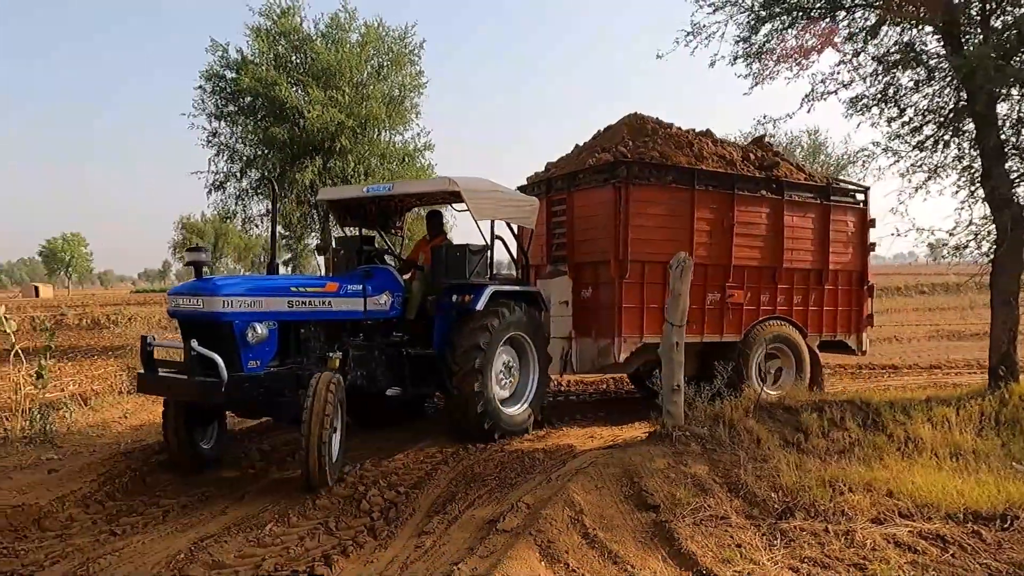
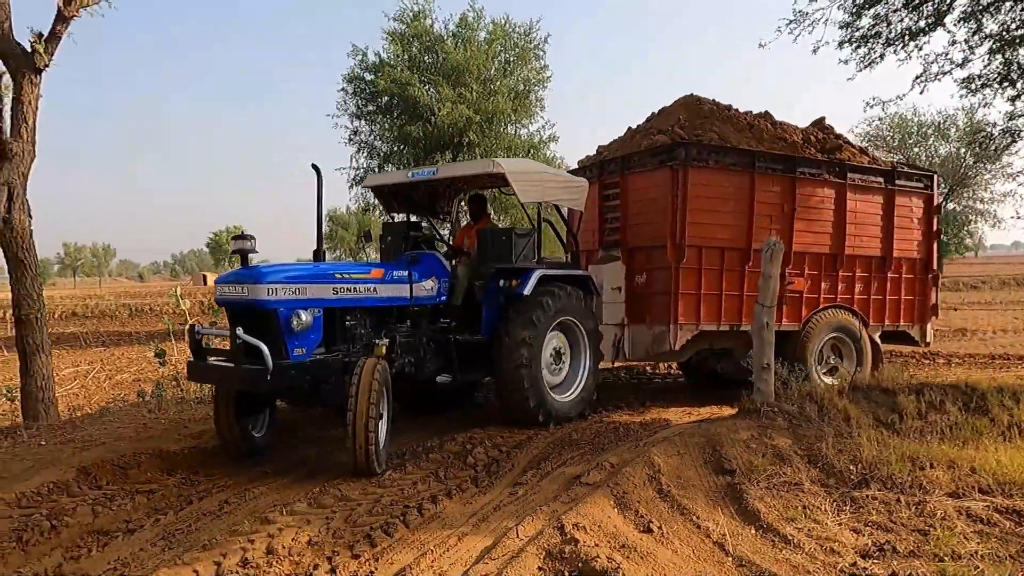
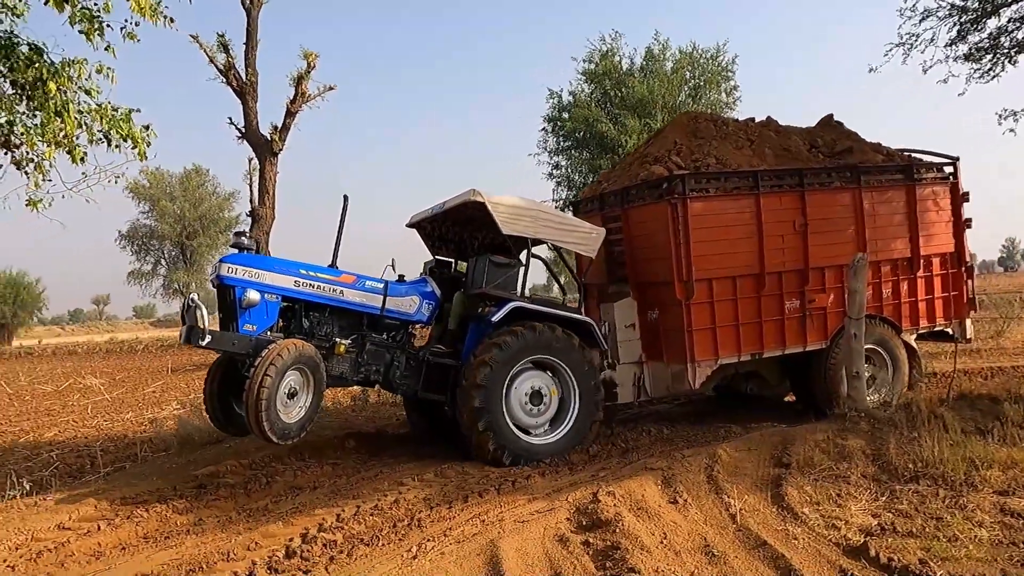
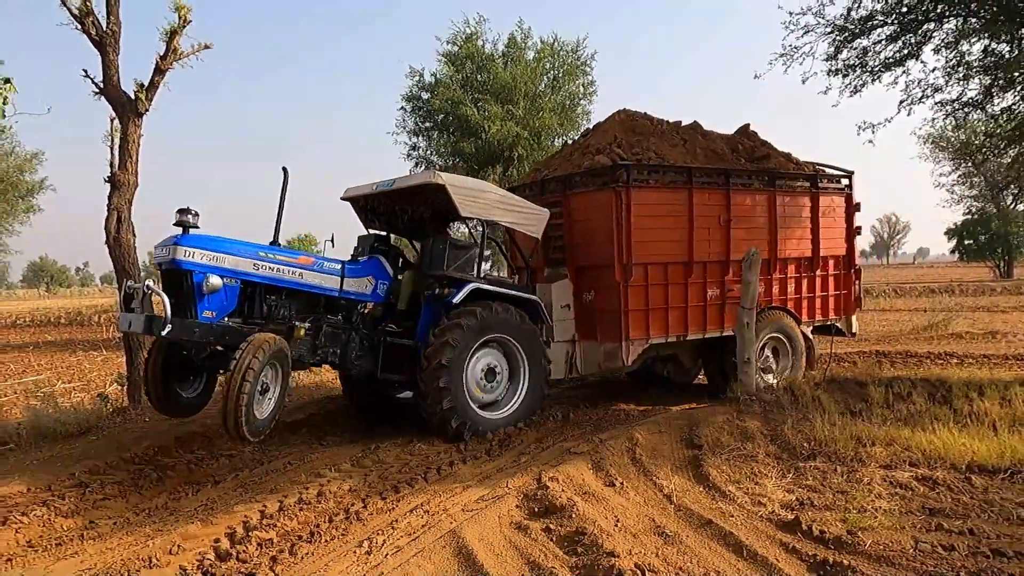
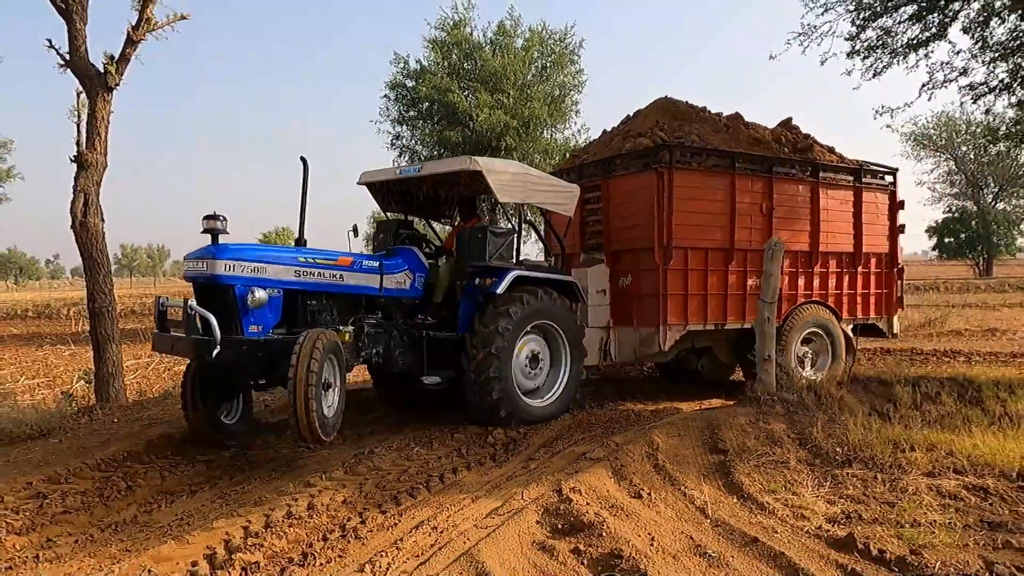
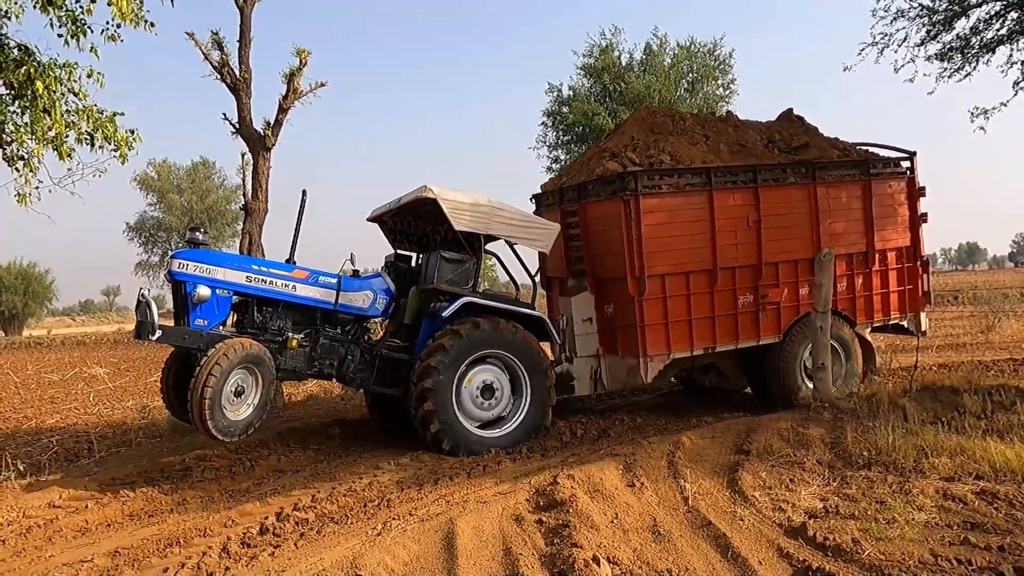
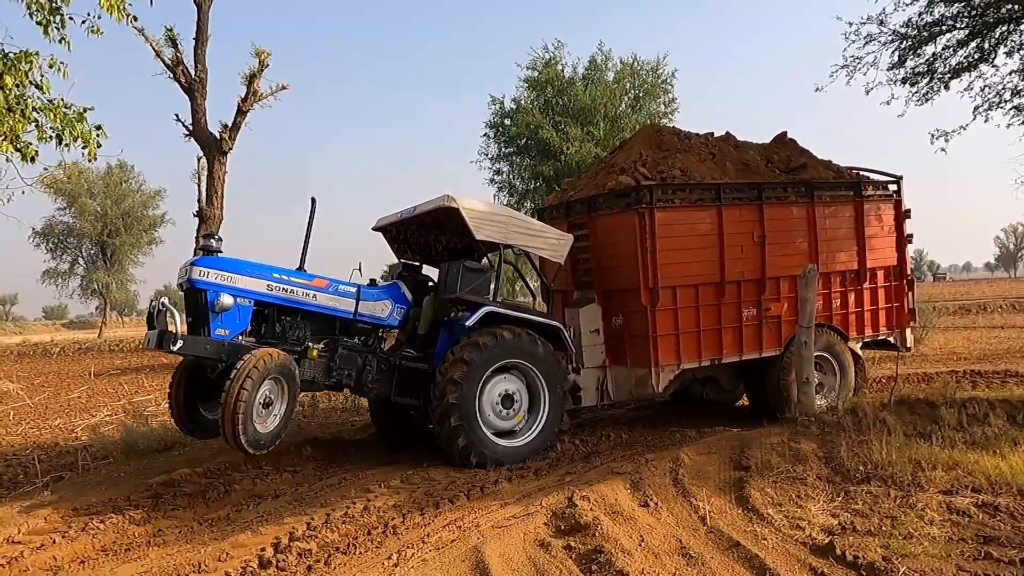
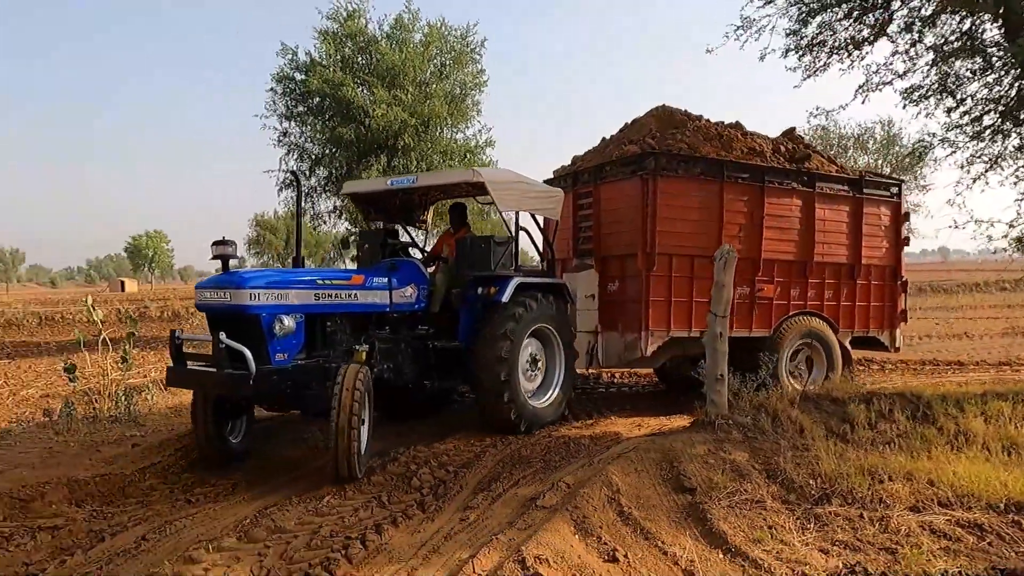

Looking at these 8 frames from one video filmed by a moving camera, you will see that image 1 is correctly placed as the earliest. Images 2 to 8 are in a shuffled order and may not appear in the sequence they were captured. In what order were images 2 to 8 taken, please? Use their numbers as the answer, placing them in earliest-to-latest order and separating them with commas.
8, 2, 5, 4, 7, 3, 6
